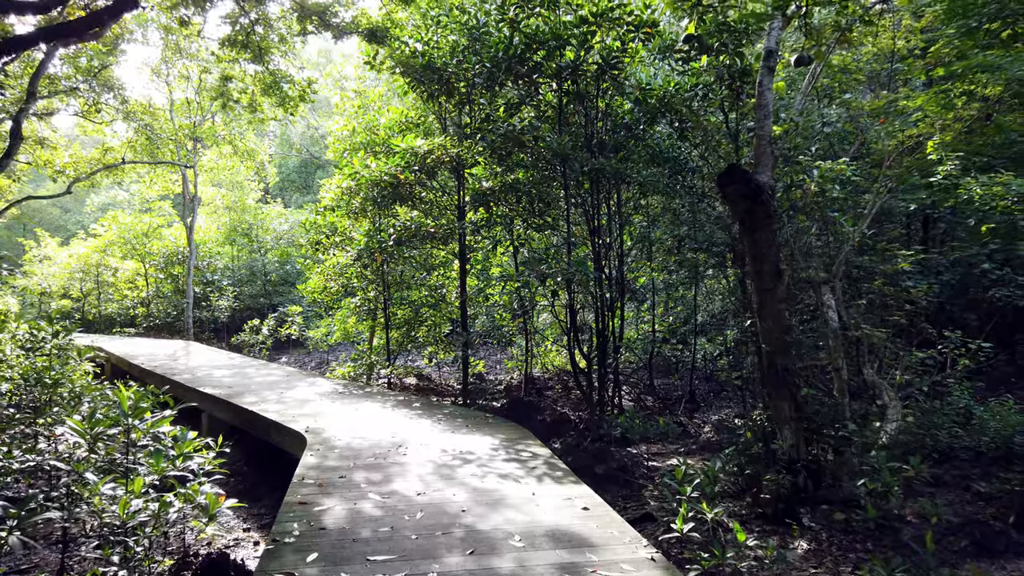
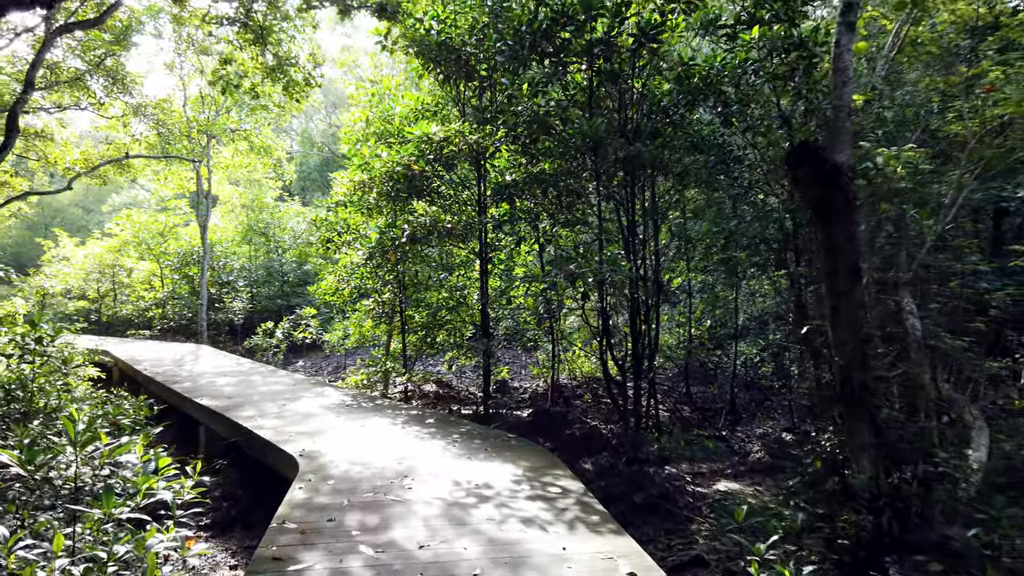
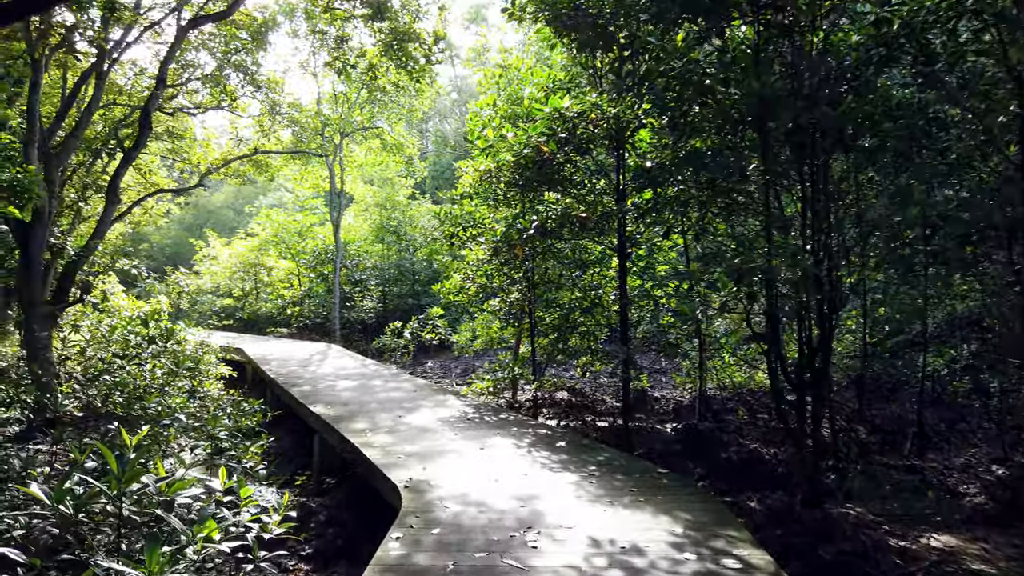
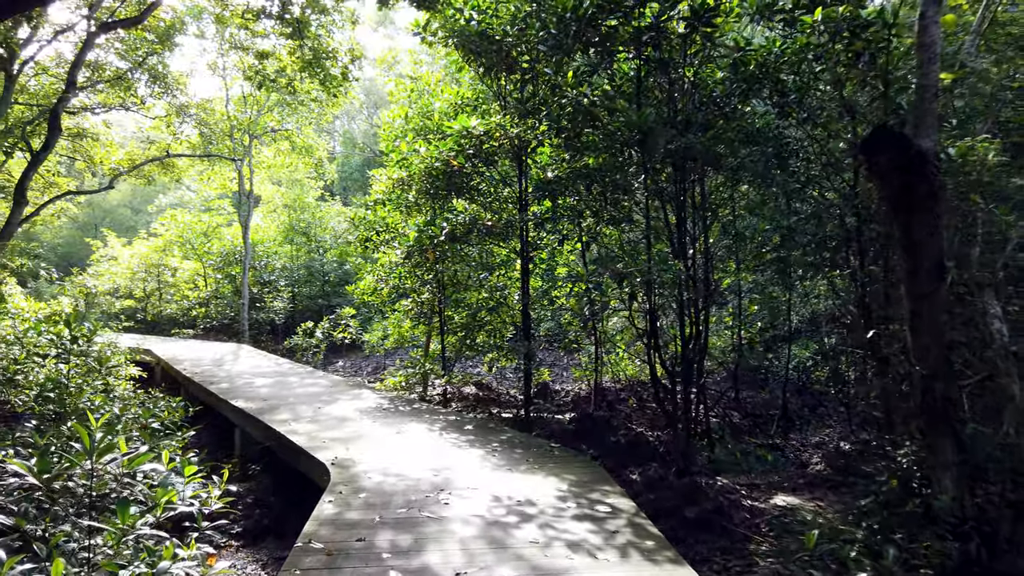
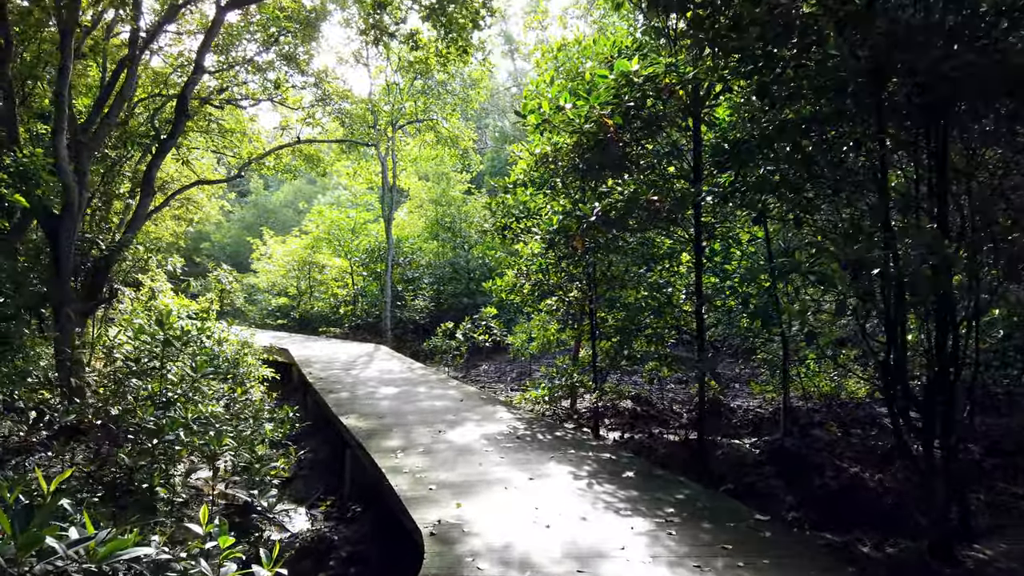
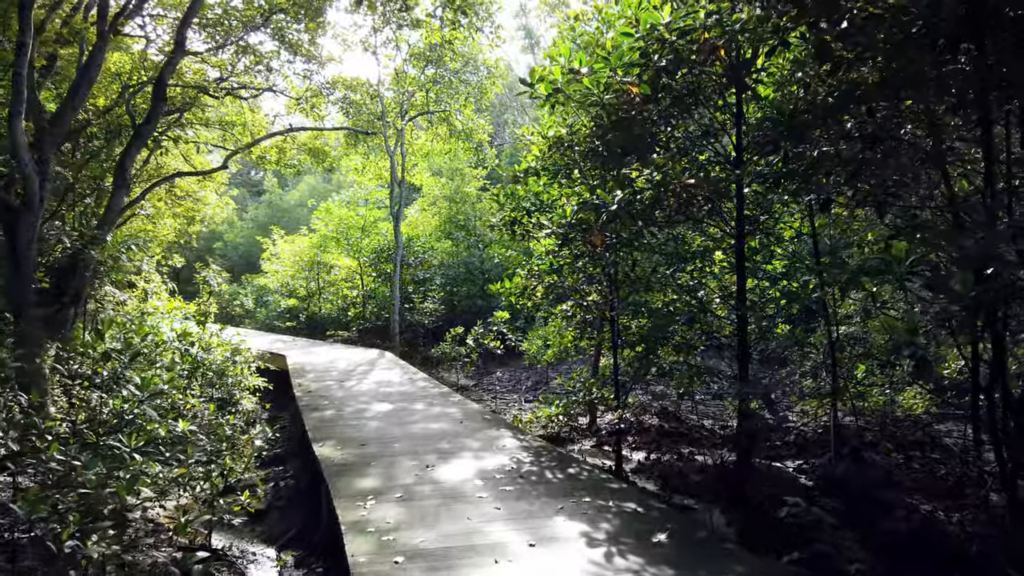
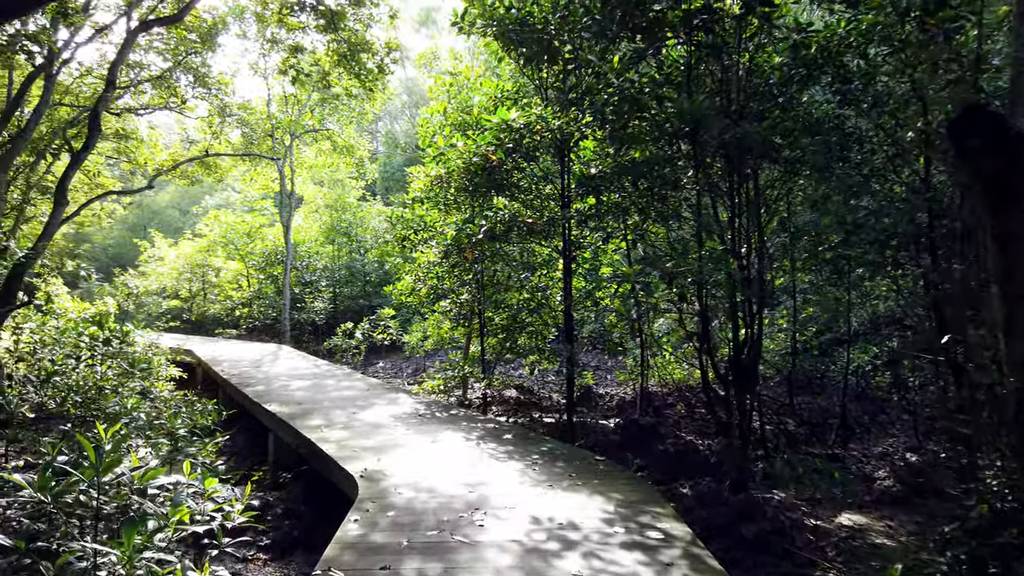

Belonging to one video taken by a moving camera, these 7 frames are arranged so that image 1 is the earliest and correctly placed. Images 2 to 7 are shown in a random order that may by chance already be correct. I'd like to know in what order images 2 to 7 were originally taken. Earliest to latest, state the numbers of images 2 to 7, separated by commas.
2, 4, 7, 3, 5, 6
